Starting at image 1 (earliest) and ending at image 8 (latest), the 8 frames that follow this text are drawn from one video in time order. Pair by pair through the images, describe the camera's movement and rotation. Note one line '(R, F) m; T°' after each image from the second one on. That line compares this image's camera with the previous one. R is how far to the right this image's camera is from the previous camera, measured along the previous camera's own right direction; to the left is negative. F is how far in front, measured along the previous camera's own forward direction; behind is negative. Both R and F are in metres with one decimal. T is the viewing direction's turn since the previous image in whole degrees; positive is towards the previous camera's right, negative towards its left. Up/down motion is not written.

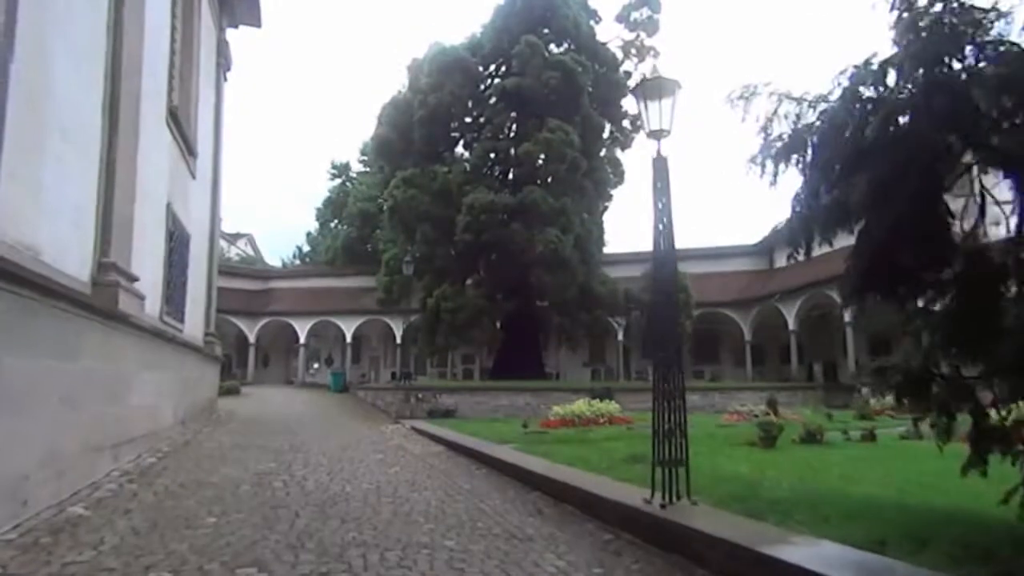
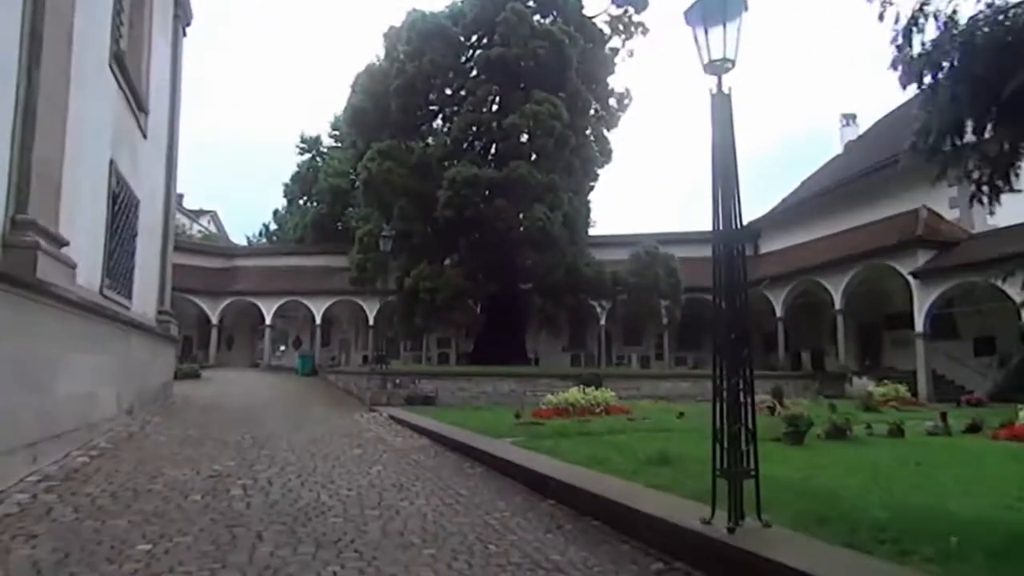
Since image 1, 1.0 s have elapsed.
(-0.5, +1.4) m; +3°
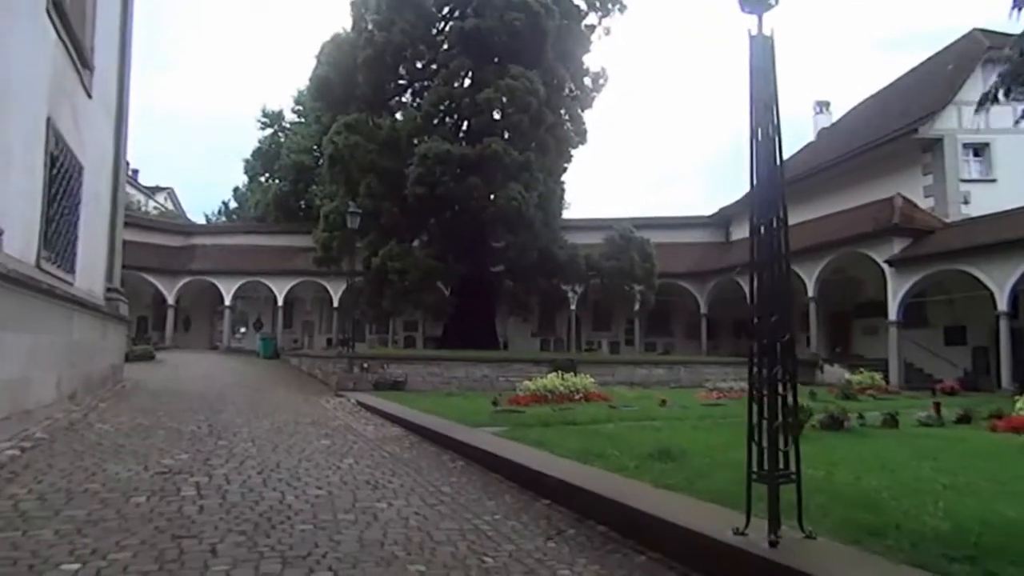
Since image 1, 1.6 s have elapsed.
(-0.3, +0.7) m; +3°
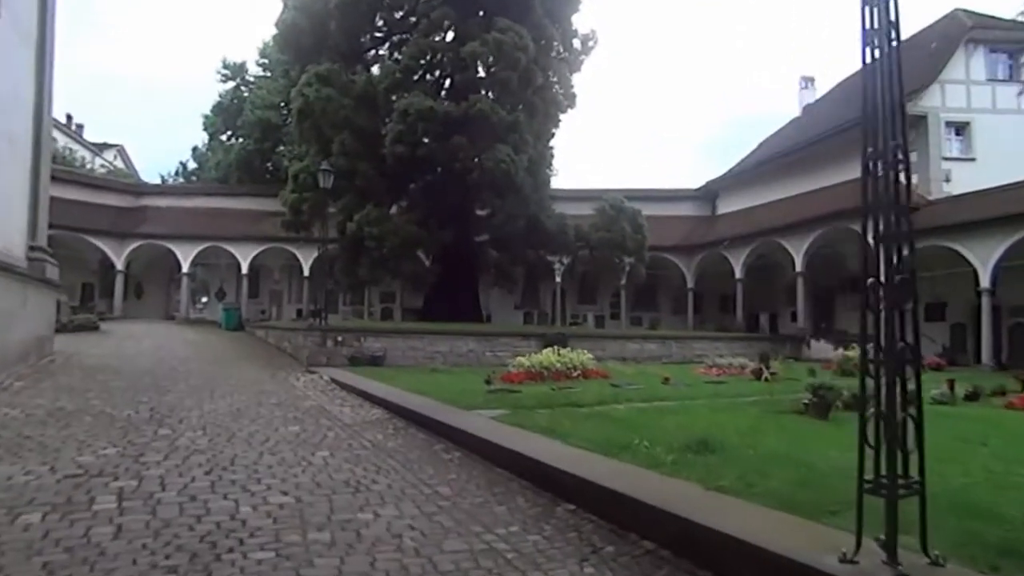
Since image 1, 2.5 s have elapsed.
(-0.4, +1.4) m; +2°
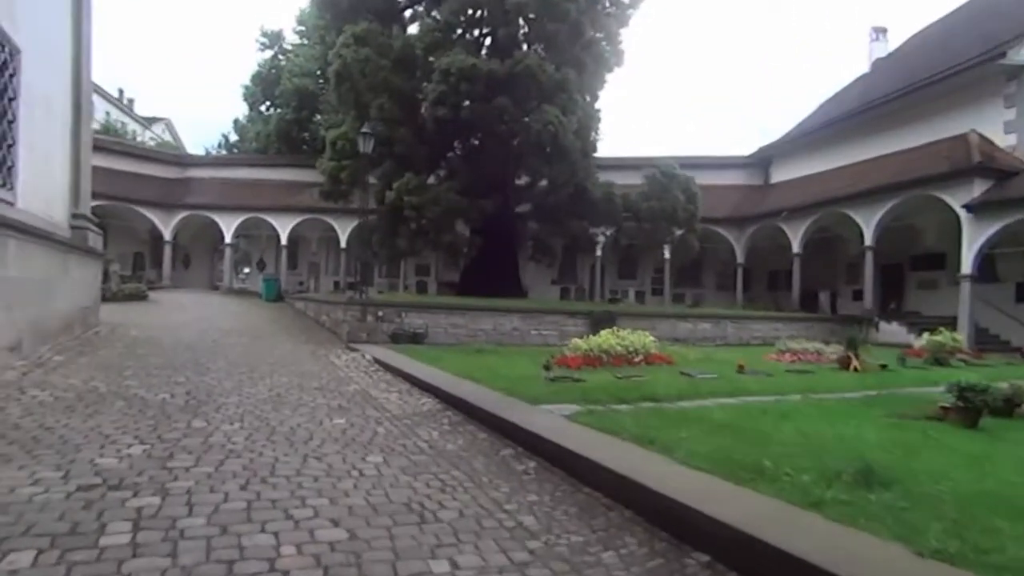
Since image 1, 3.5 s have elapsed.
(-0.6, +1.2) m; -3°
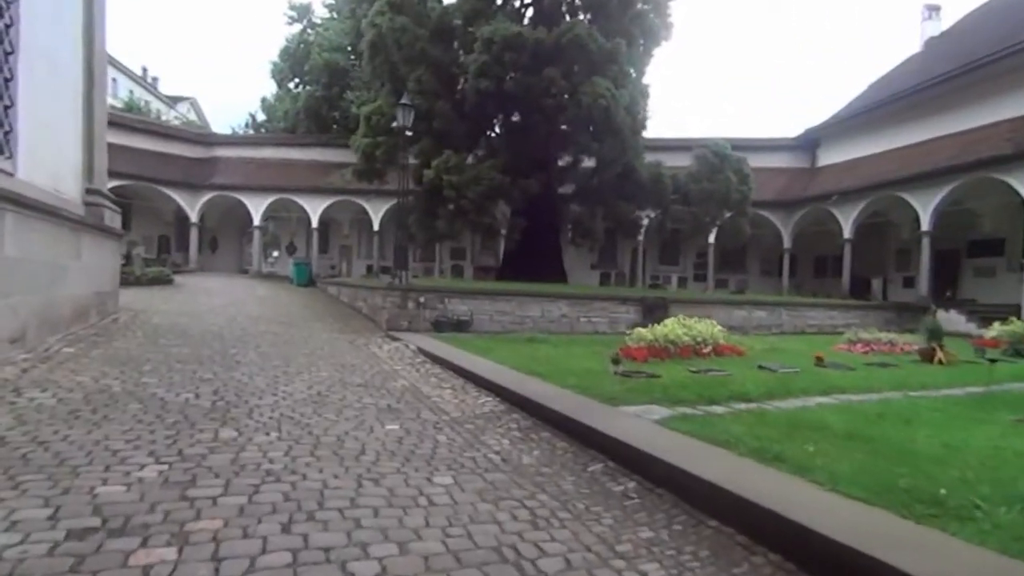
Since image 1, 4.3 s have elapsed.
(-0.6, +1.1) m; -3°
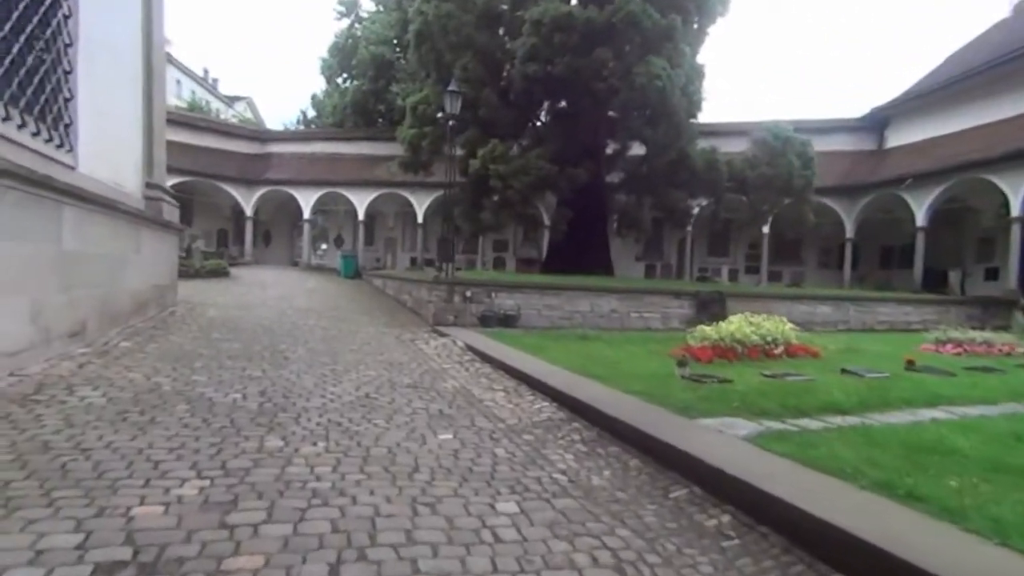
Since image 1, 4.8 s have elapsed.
(-0.2, +0.6) m; -4°
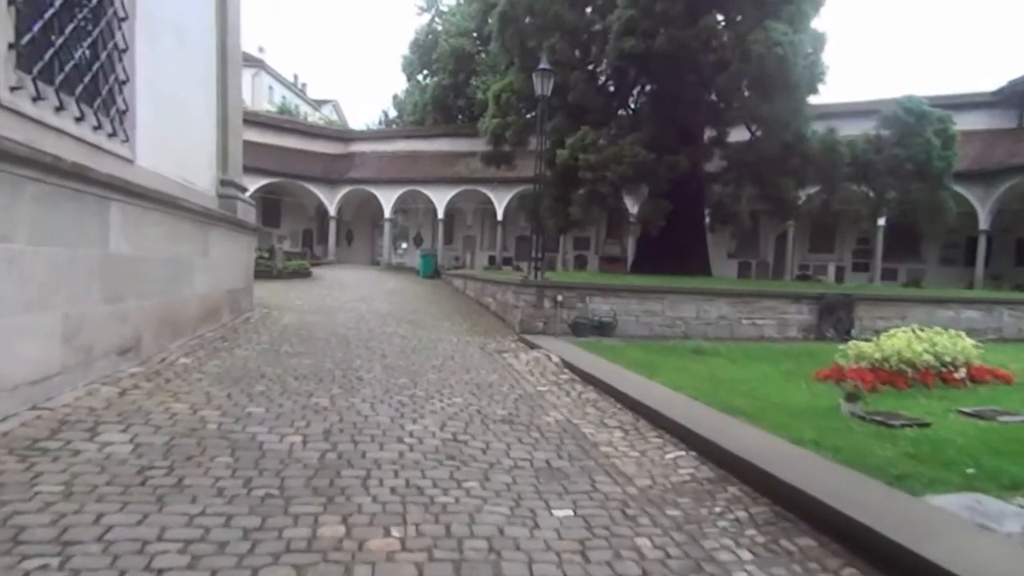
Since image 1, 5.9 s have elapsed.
(-0.4, +1.5) m; -7°
